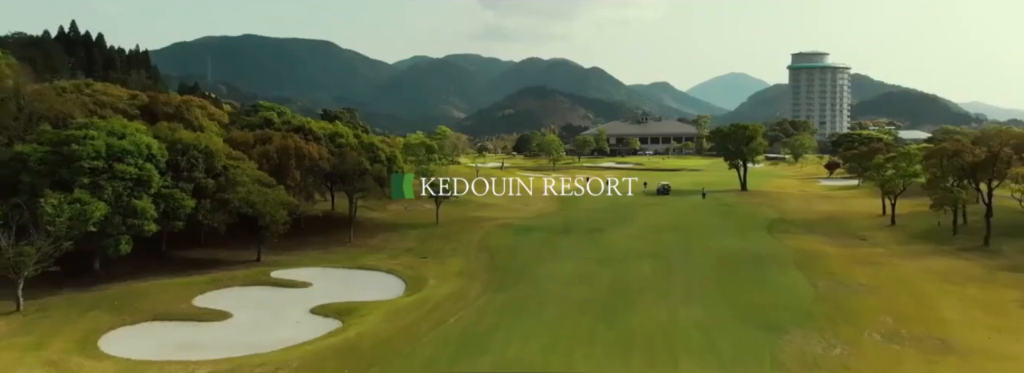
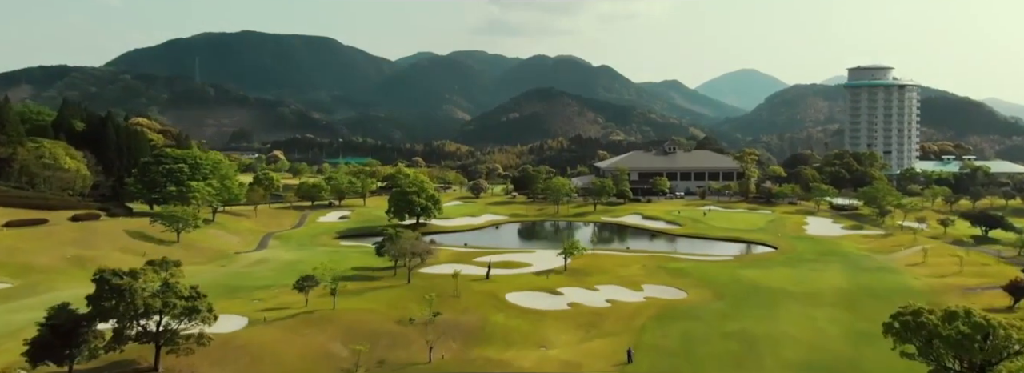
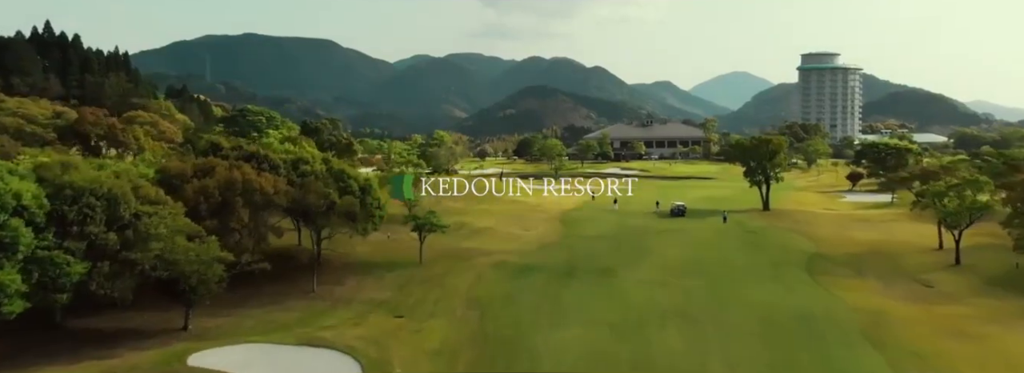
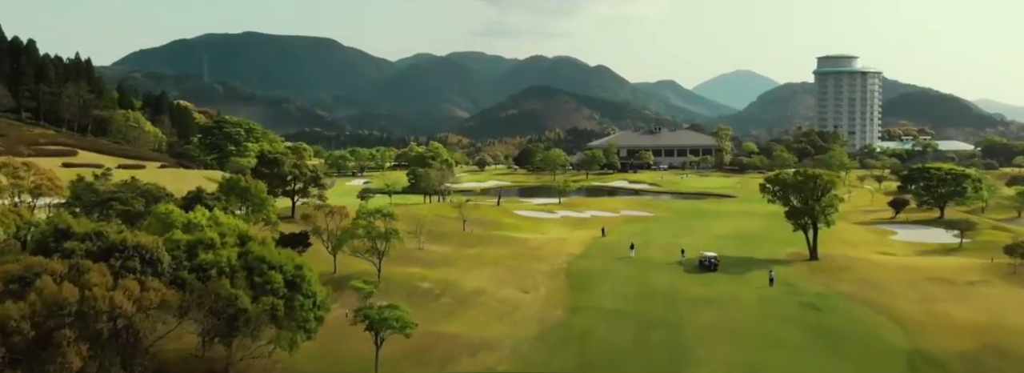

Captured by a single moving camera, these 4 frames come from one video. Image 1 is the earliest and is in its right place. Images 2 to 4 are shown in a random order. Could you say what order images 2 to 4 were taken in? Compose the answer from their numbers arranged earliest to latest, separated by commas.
3, 4, 2
